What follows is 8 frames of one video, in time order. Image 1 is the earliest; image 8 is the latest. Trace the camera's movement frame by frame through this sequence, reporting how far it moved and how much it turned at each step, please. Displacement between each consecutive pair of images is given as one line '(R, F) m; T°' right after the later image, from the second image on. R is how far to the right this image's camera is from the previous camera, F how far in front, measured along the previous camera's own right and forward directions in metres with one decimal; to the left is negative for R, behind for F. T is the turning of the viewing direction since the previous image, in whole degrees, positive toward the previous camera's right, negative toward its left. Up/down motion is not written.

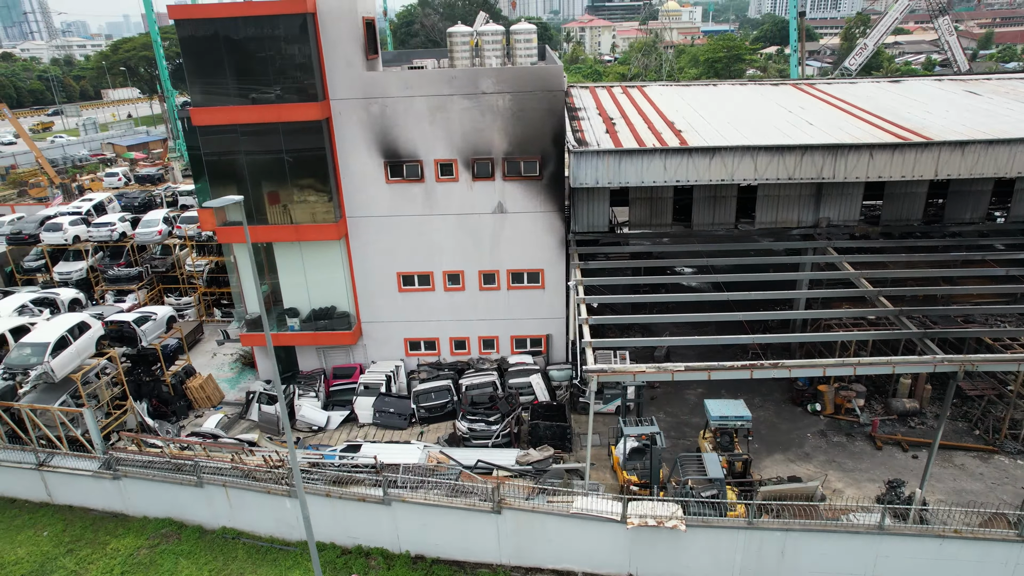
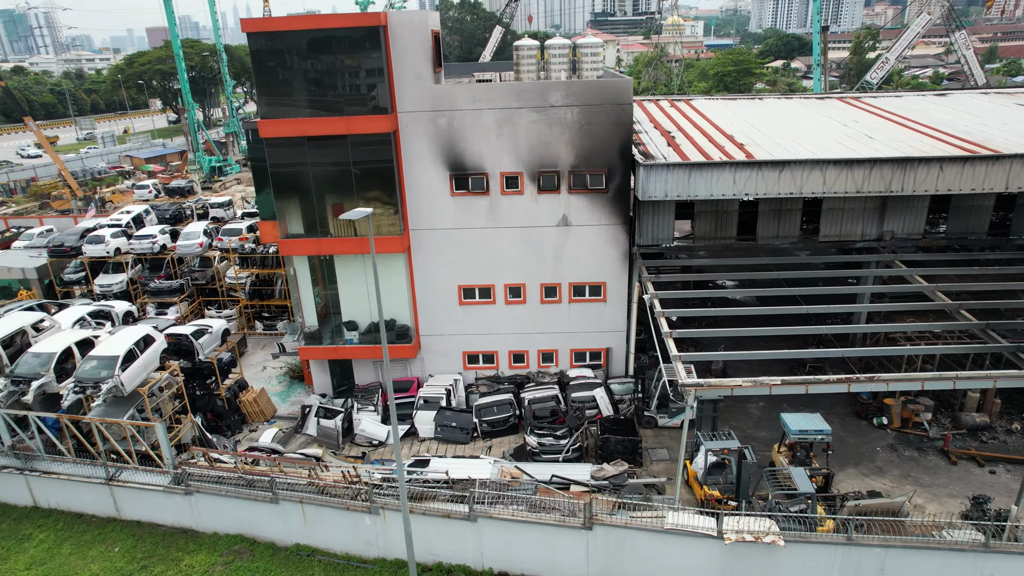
(-1.5, +0.1) m; 0°
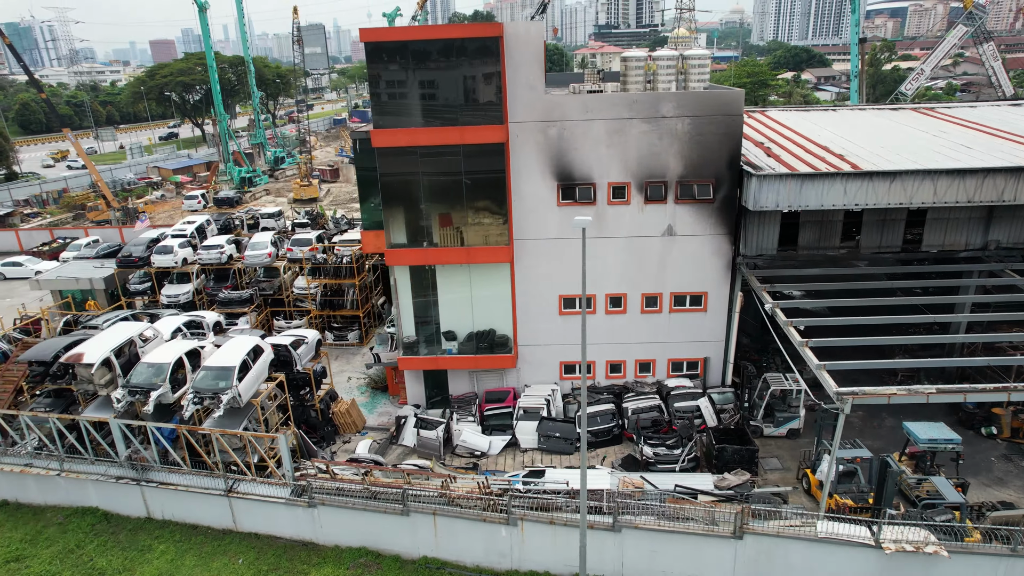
(-2.5, 0.0) m; 0°
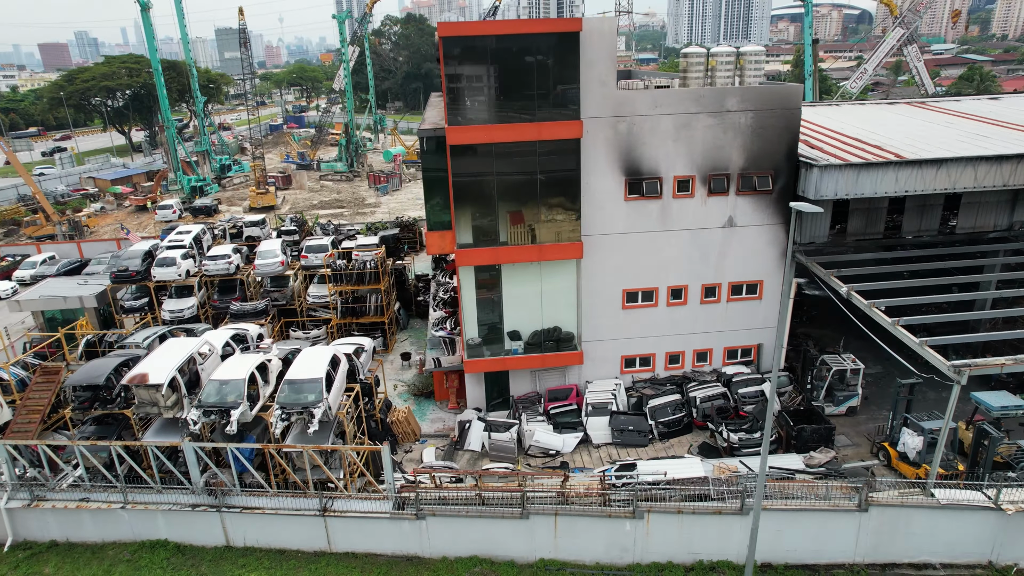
(-3.4, +0.3) m; +7°
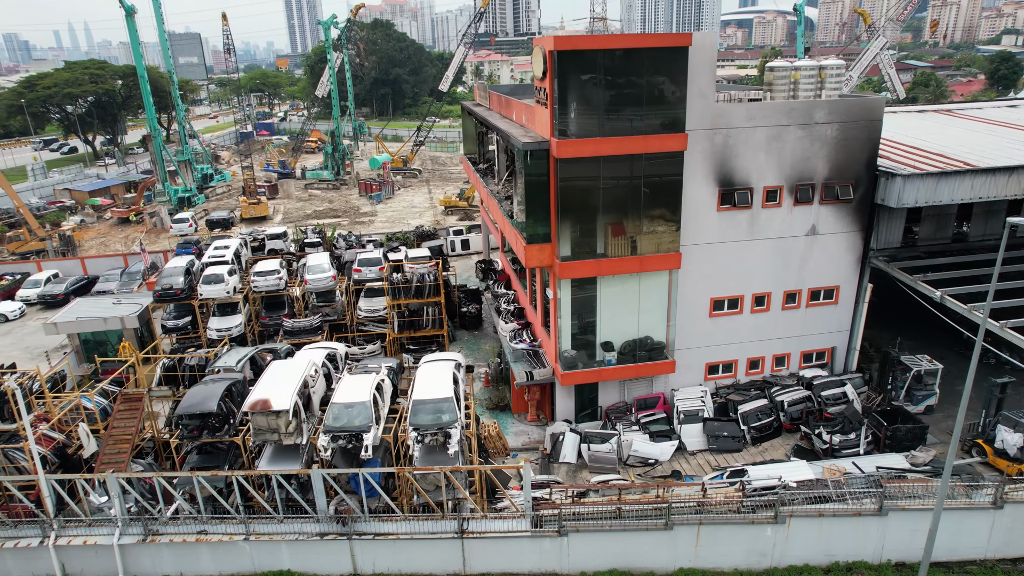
(-3.4, +0.1) m; +4°
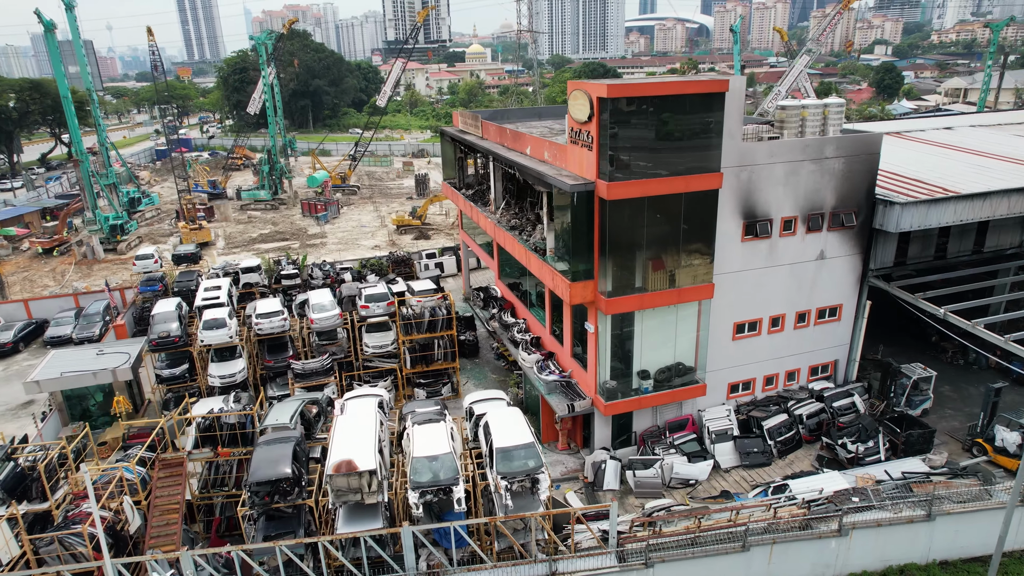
(-3.1, 0.0) m; +8°
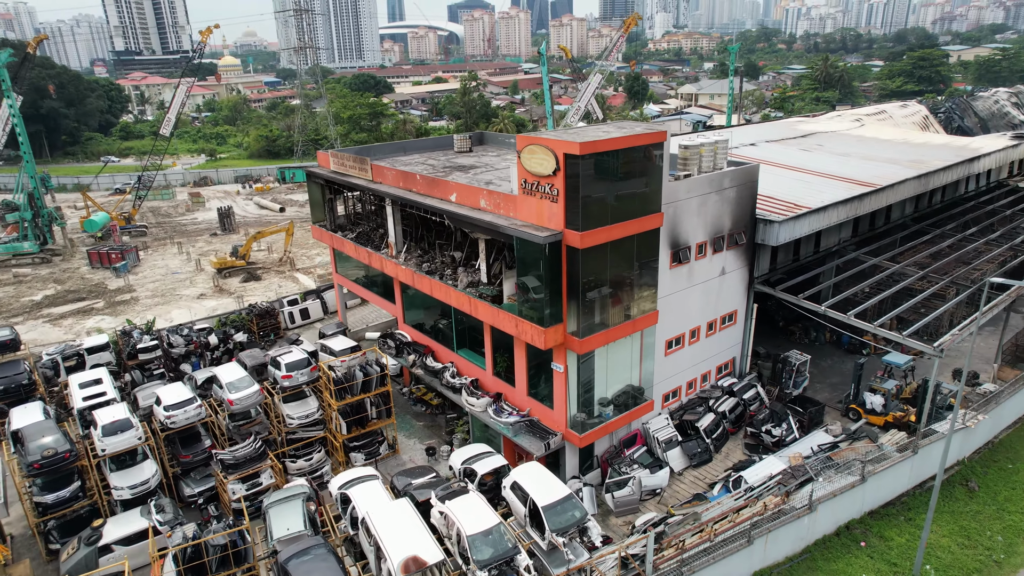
(-4.6, +0.6) m; +19°
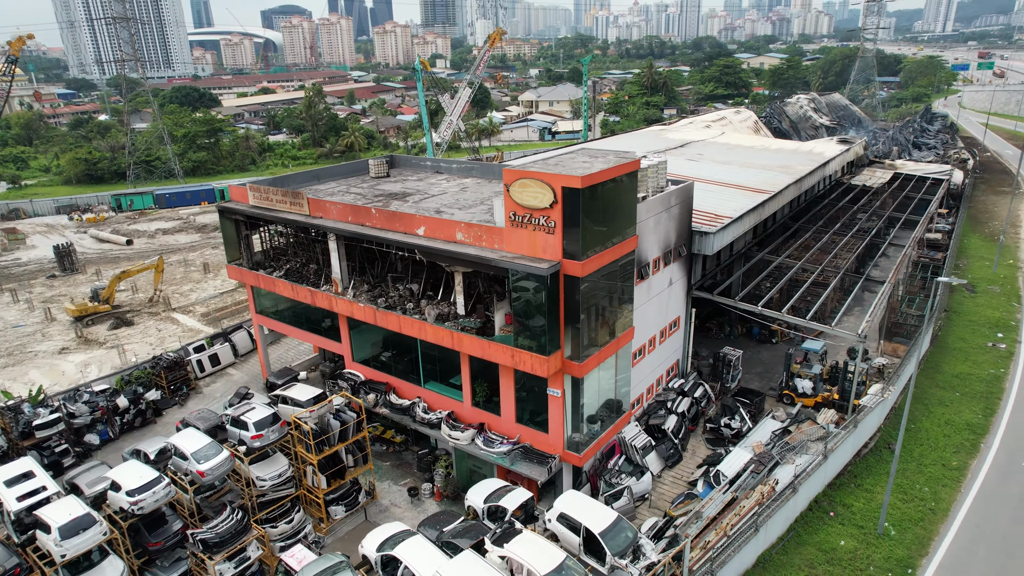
(-3.9, +0.3) m; +14°
